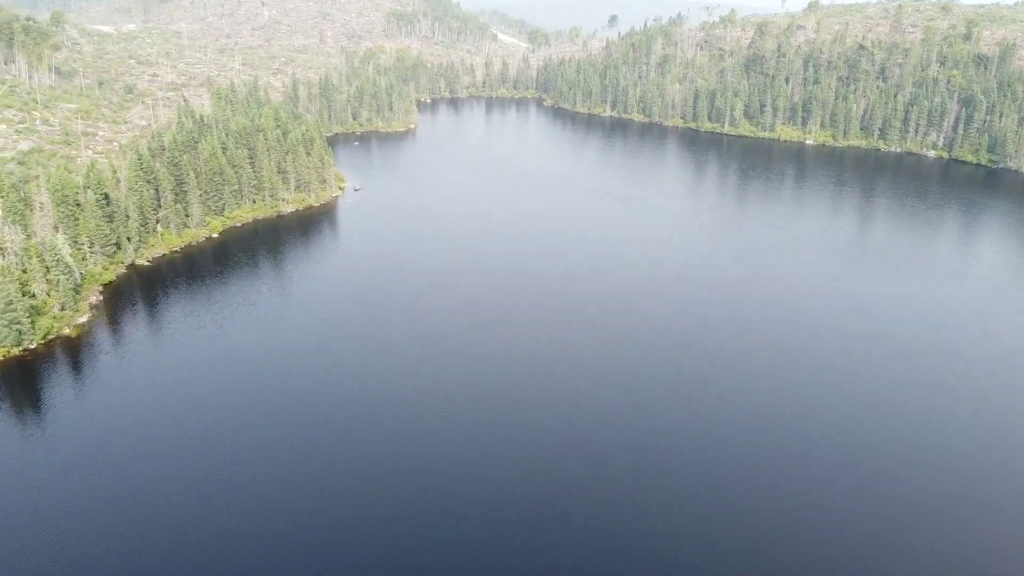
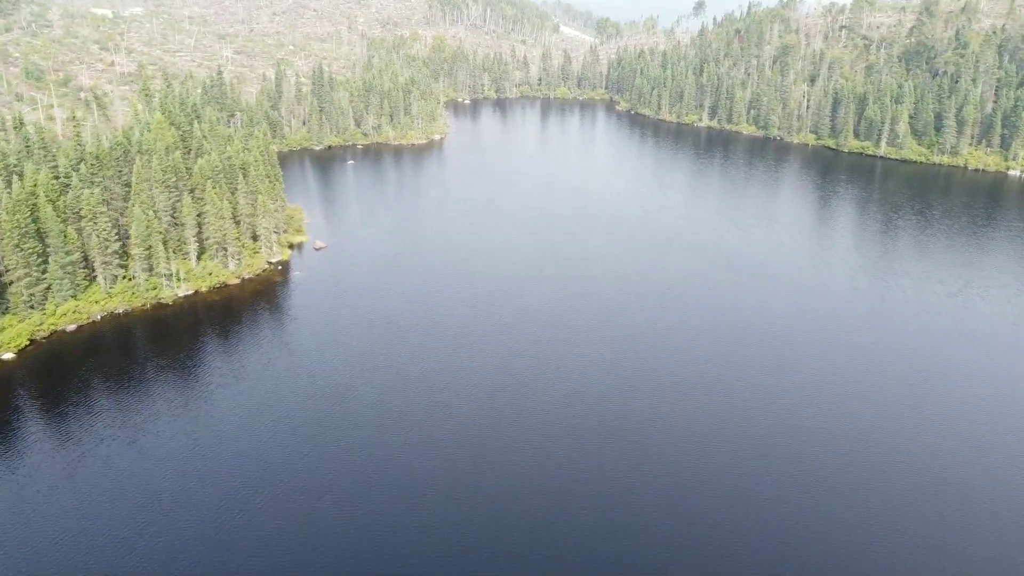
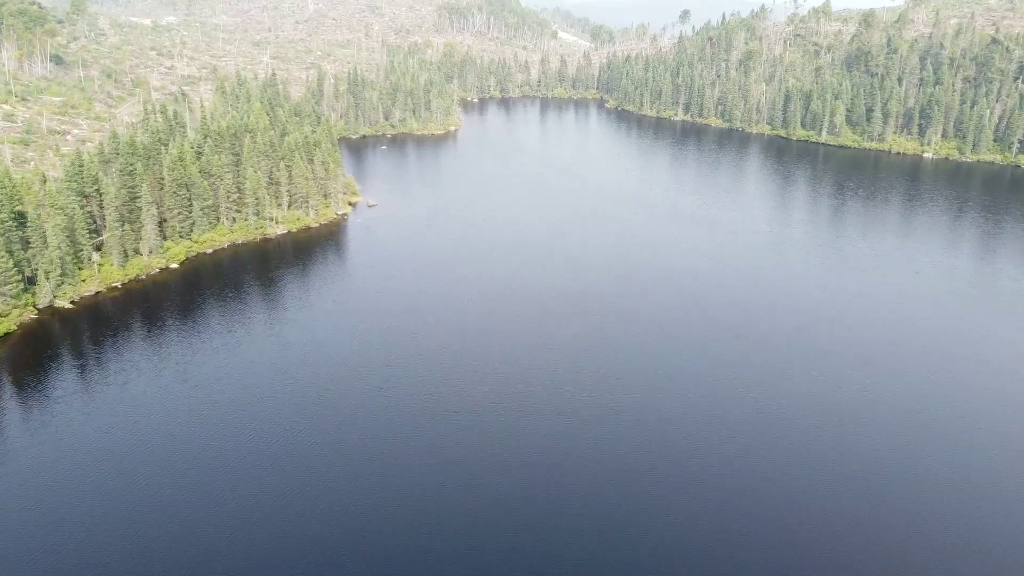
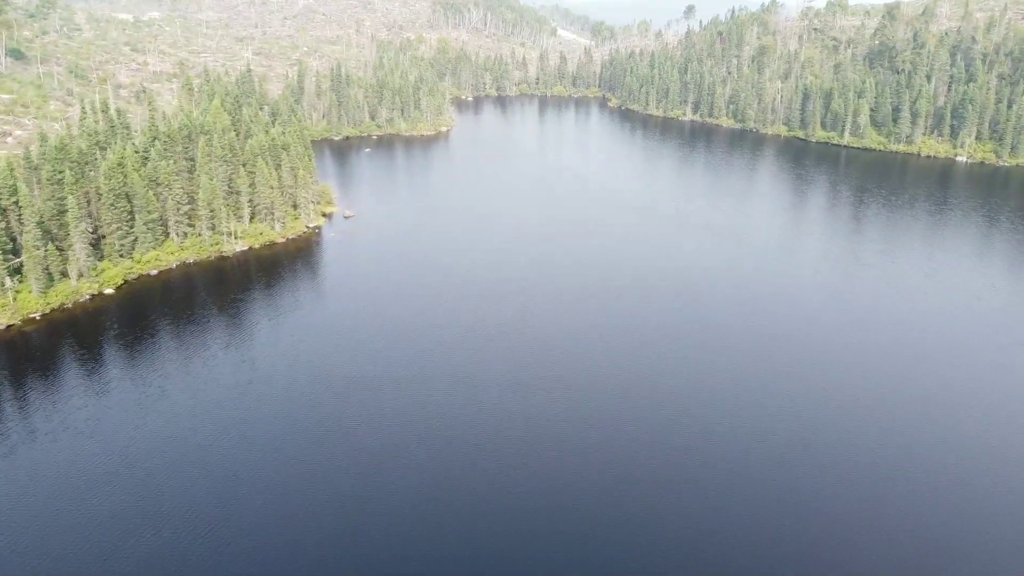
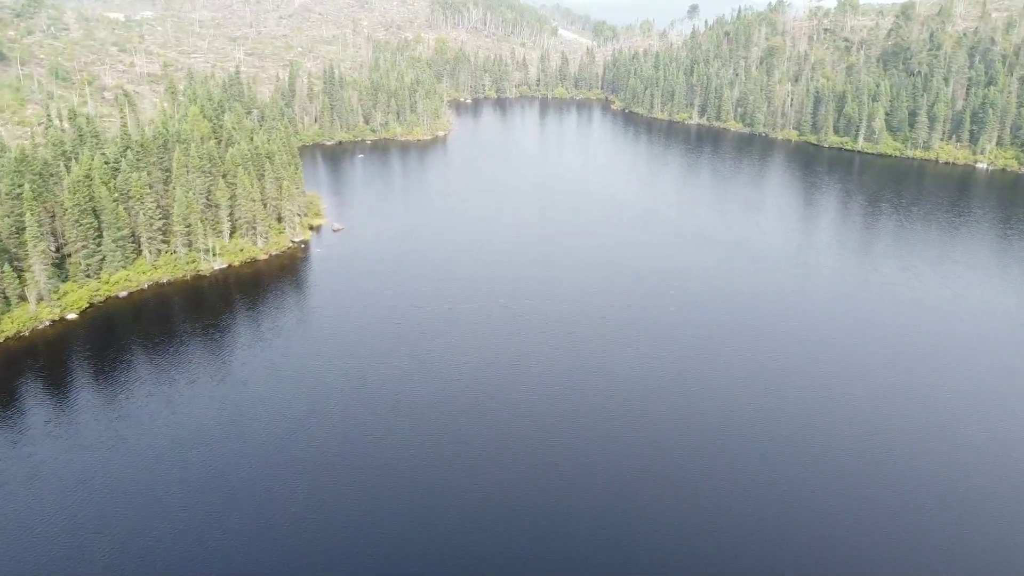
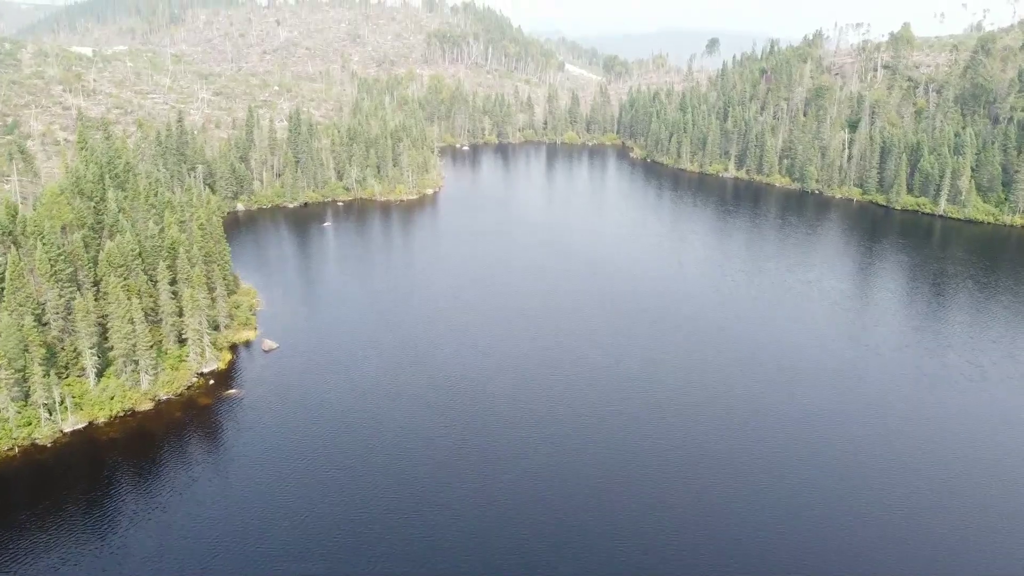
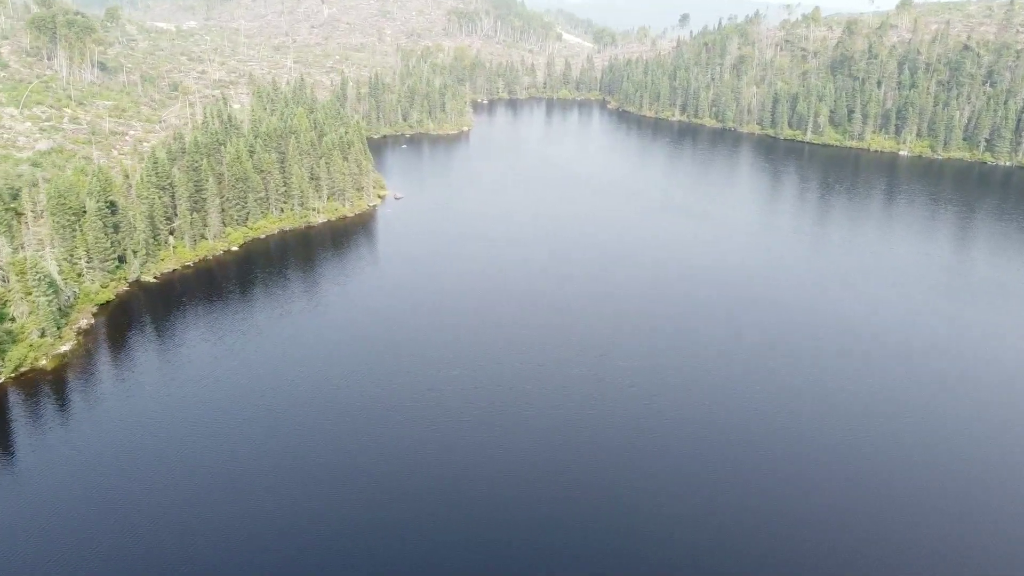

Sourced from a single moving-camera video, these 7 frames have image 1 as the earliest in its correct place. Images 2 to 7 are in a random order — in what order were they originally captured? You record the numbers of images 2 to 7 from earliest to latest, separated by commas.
7, 3, 4, 5, 2, 6
